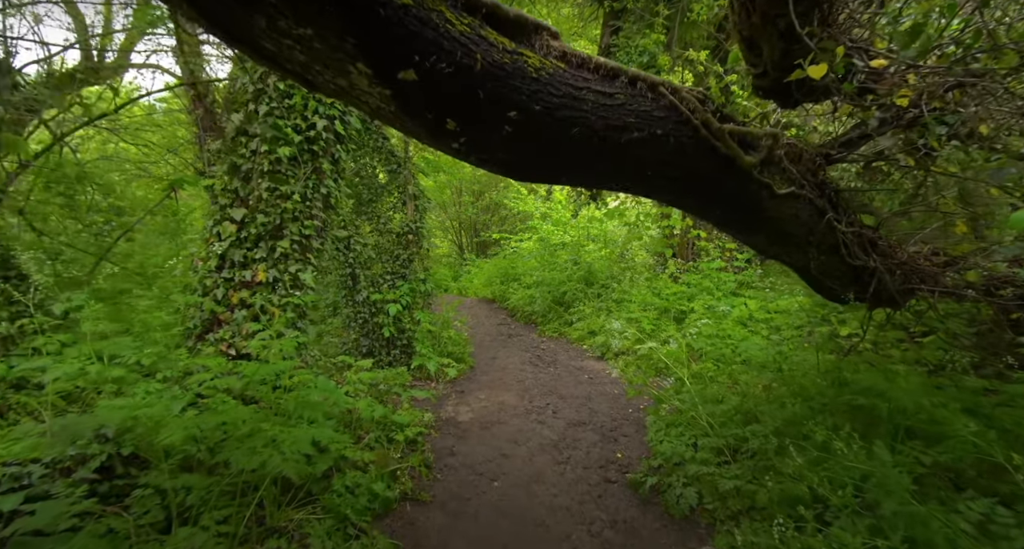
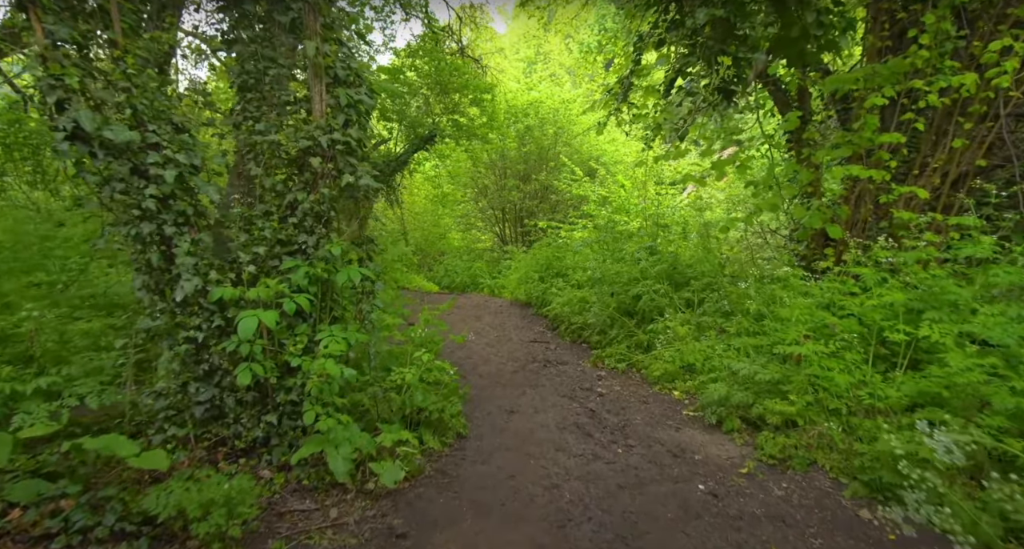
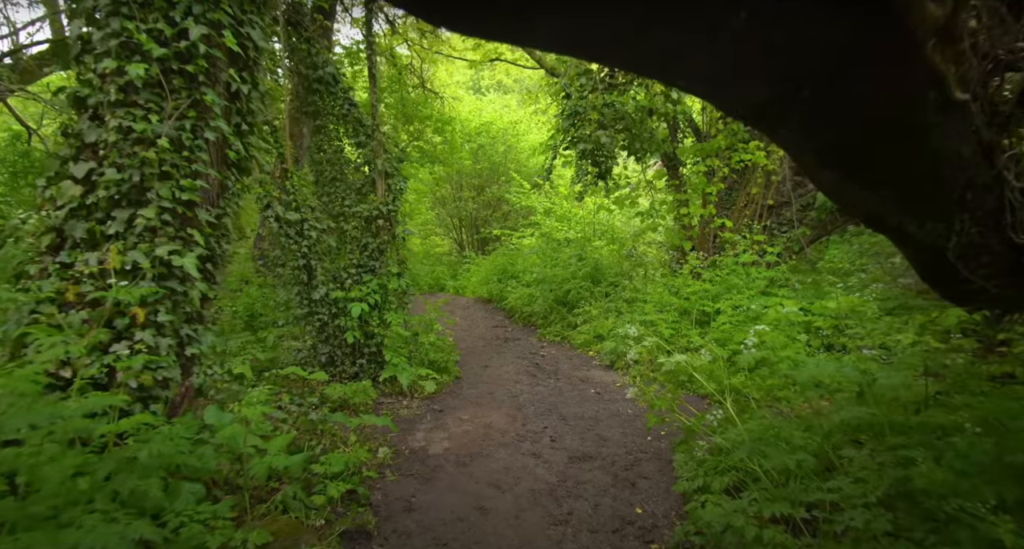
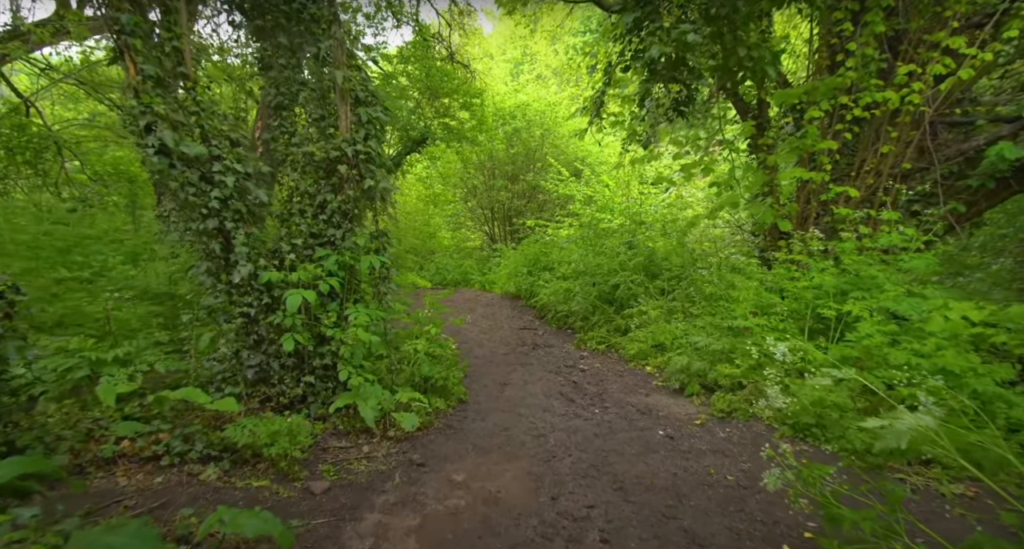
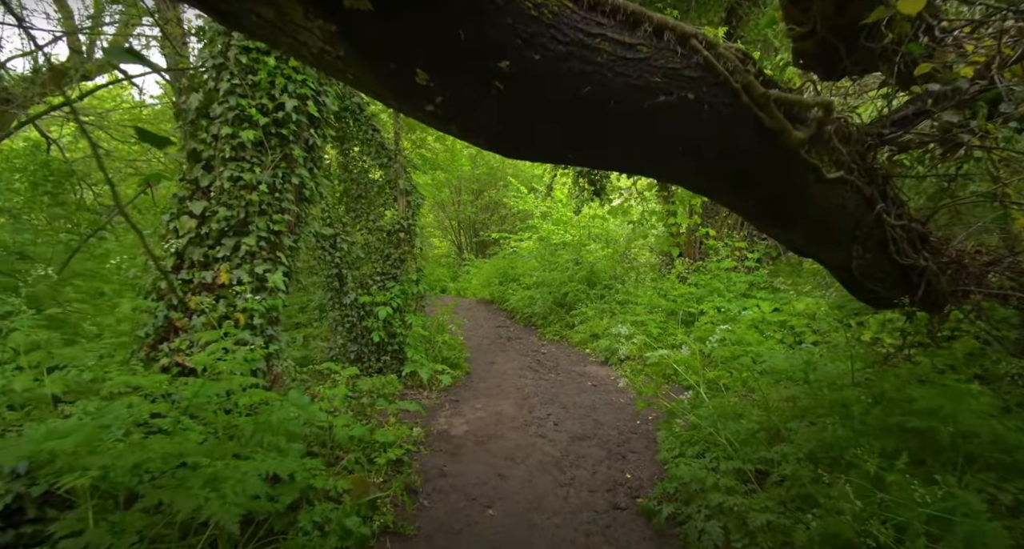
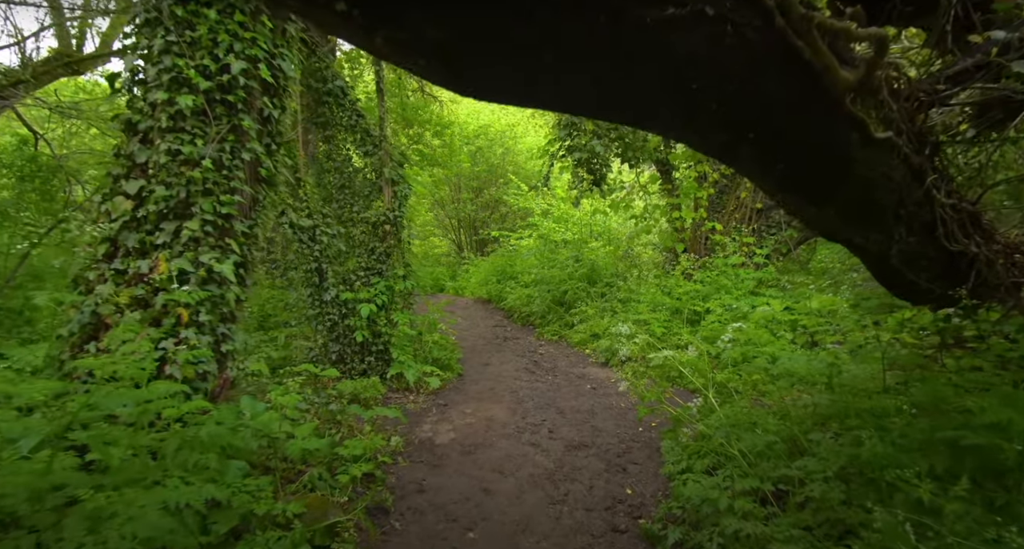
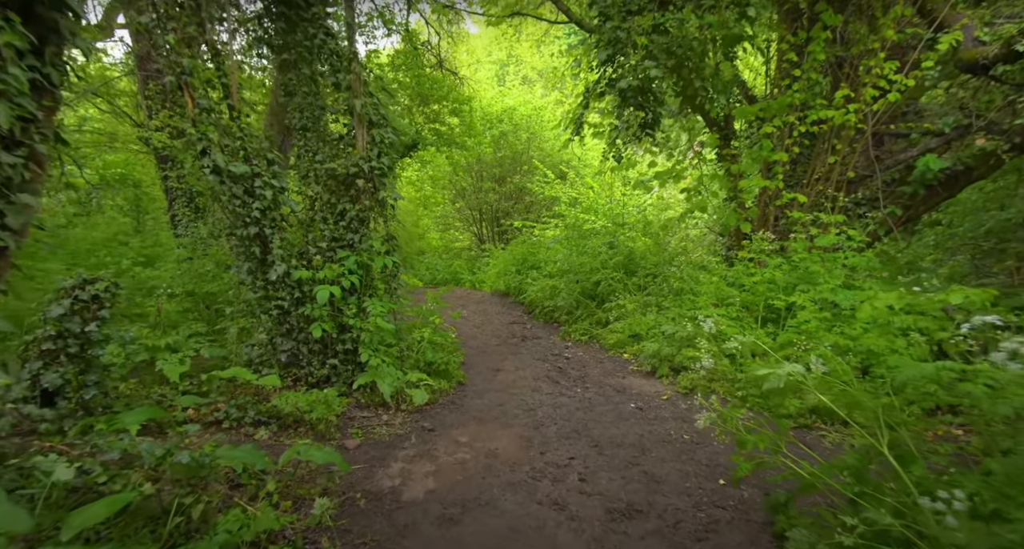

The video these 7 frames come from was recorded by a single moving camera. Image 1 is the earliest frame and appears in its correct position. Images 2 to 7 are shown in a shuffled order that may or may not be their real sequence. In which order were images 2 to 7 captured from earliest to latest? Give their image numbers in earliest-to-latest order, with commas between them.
5, 6, 3, 7, 4, 2
